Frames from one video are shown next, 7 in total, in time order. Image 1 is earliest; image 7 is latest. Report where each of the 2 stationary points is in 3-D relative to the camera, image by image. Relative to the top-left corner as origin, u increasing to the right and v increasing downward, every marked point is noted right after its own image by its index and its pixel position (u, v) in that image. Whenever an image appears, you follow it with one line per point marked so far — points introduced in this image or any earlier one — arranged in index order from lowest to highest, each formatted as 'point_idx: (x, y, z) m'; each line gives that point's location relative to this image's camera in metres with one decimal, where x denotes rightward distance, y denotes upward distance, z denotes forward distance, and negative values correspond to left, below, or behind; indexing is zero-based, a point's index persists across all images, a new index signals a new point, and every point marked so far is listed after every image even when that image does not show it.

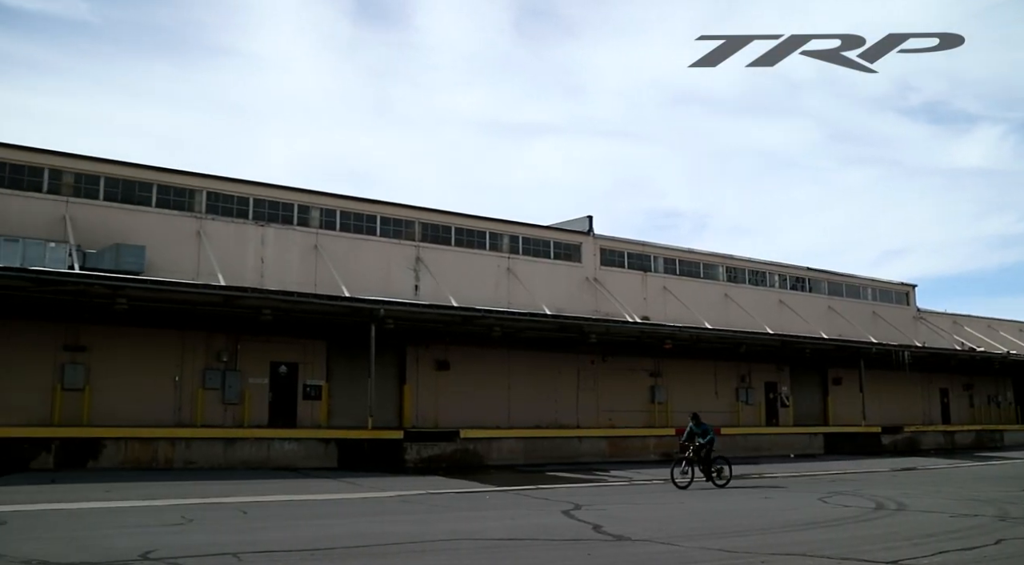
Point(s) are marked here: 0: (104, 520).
0: (-8.3, -4.7, +18.2) m
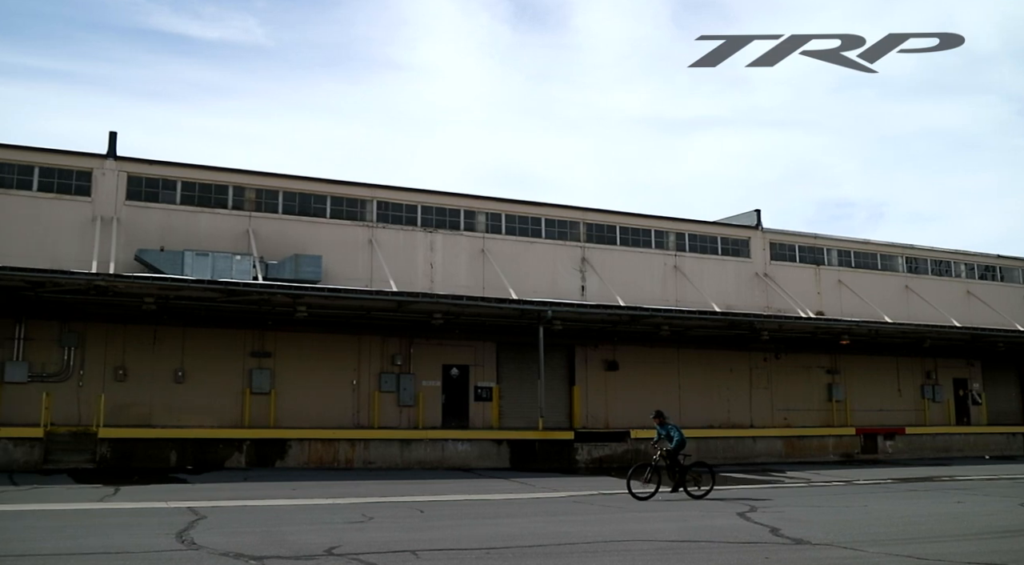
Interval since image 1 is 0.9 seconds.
0: (-4.8, -4.9, +19.2) m
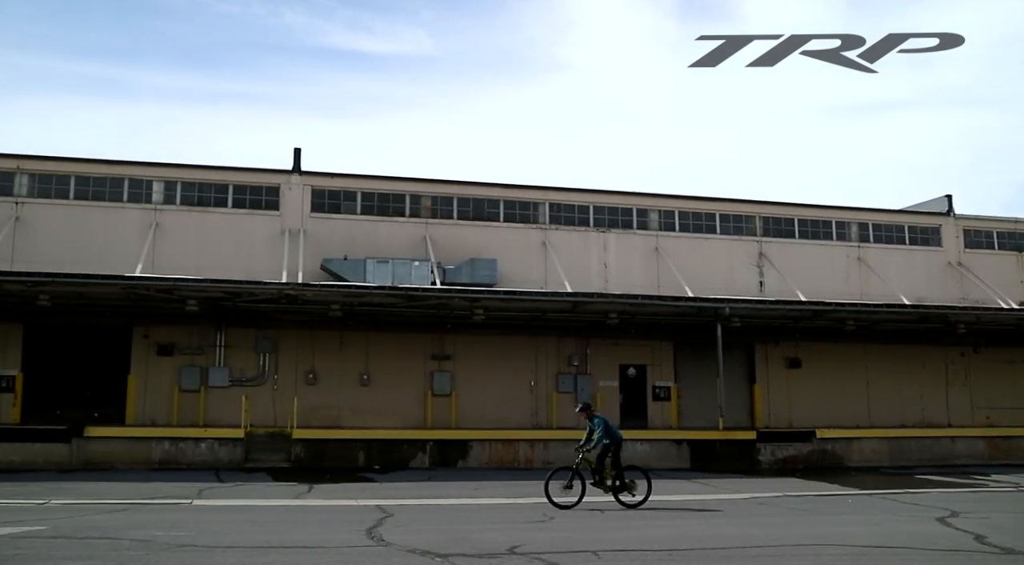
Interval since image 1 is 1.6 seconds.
0: (-0.8, -5.0, +19.6) m
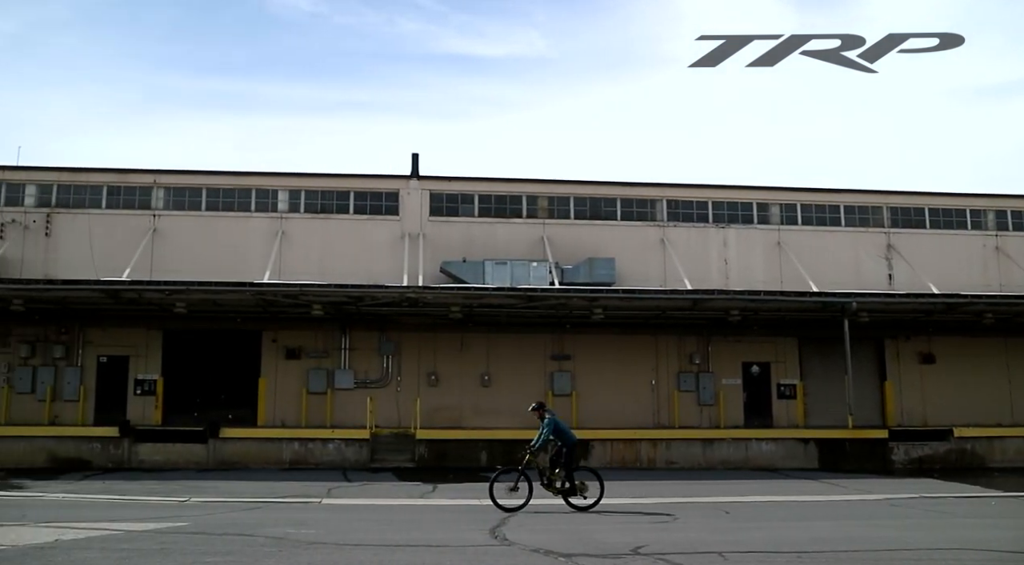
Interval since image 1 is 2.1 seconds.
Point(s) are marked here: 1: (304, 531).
0: (+1.8, -5.0, +19.5) m
1: (-4.2, -4.9, +18.1) m
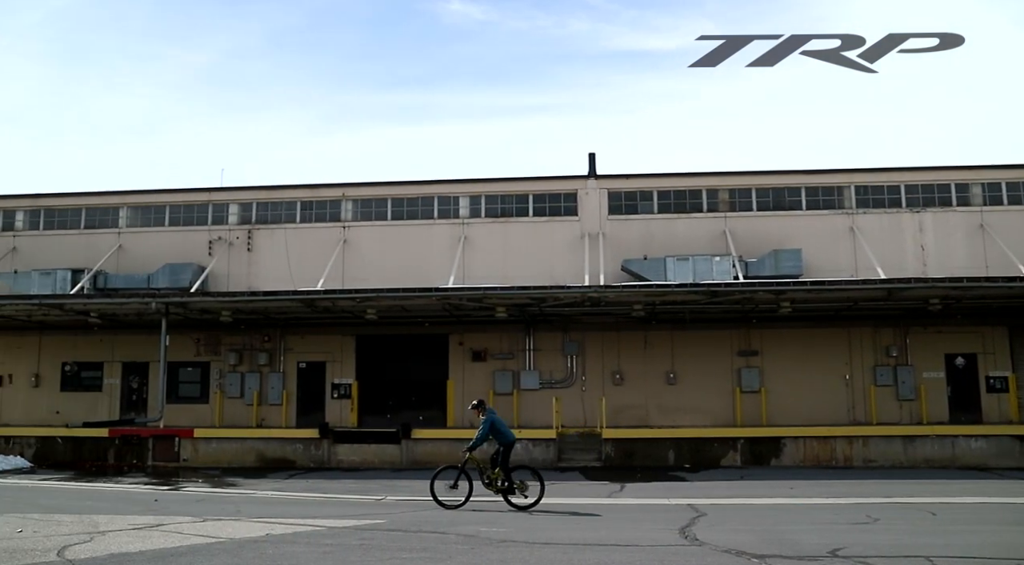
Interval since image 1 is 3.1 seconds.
0: (+5.9, -4.8, +18.8) m
1: (-0.3, -5.0, +18.5) m
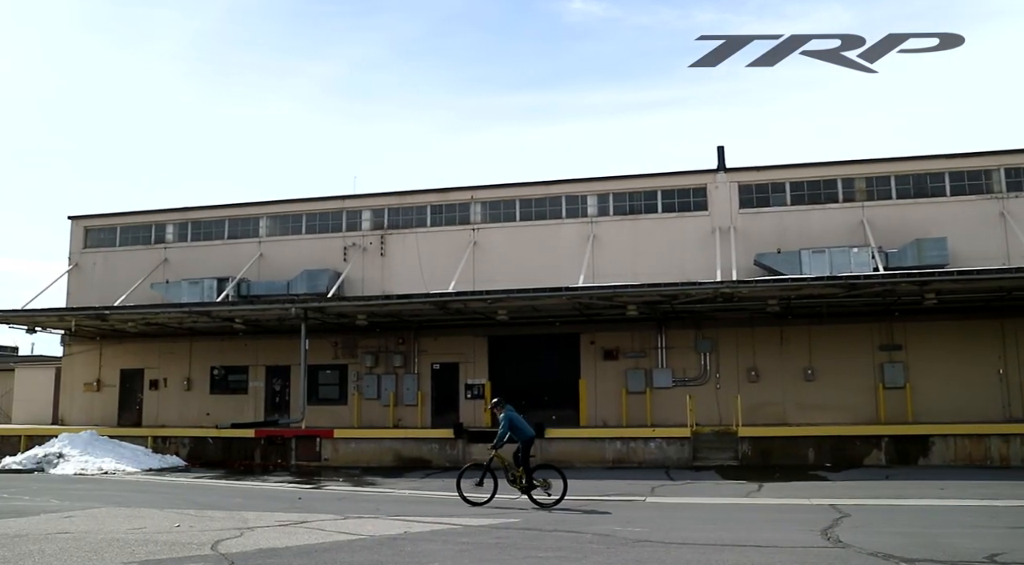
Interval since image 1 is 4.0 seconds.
0: (+8.7, -4.6, +17.9) m
1: (+2.5, -4.9, +18.4) m
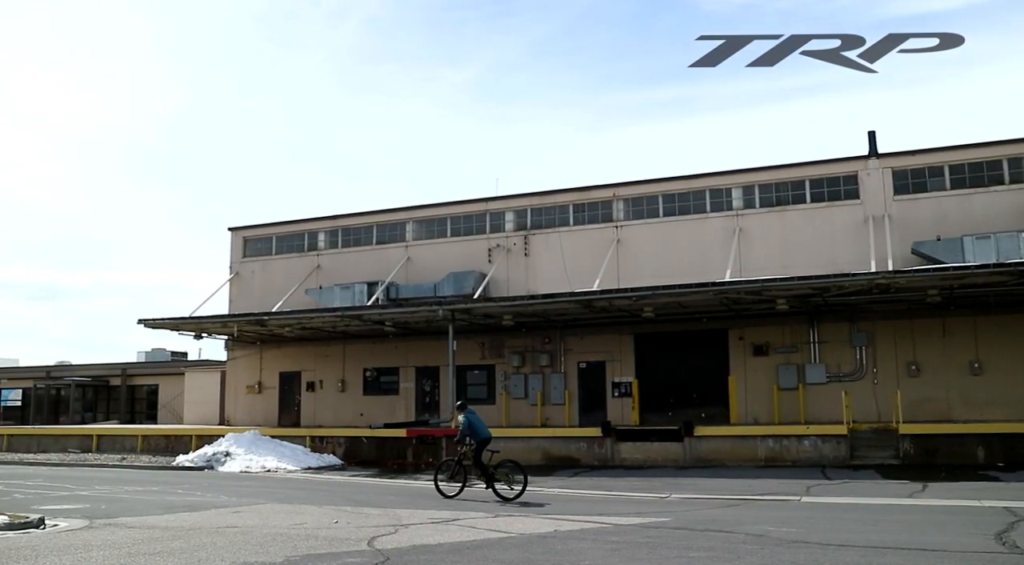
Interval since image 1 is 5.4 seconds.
0: (+11.7, -4.3, +16.6) m
1: (+5.6, -4.8, +17.8) m
